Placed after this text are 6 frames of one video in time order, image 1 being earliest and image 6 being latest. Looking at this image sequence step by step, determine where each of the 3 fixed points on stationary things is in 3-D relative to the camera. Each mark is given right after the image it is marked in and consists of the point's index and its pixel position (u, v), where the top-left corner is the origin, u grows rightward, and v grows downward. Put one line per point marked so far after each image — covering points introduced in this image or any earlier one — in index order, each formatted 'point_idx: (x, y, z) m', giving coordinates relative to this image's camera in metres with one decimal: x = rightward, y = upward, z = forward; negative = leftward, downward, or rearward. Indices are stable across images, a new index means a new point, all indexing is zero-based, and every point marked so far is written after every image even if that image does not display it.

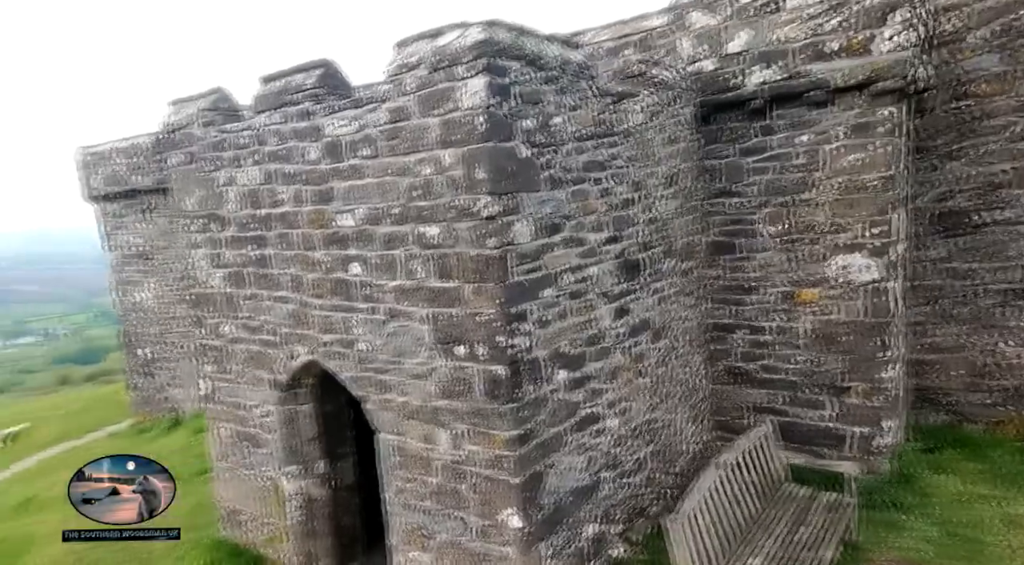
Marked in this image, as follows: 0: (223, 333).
0: (-2.3, -0.4, +5.4) m
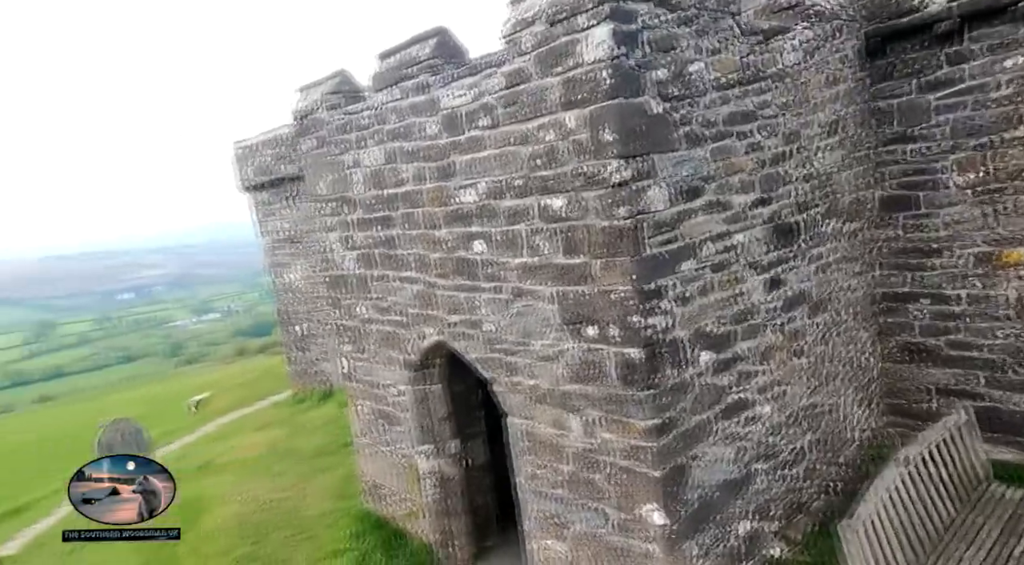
0: (-1.3, -0.3, +5.5) m
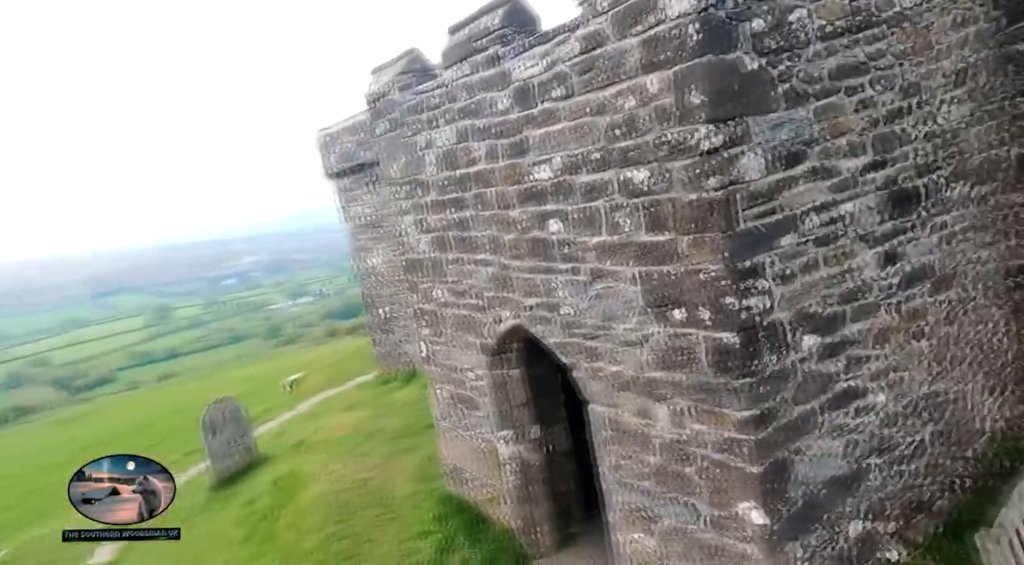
0: (-0.6, -0.1, +5.4) m
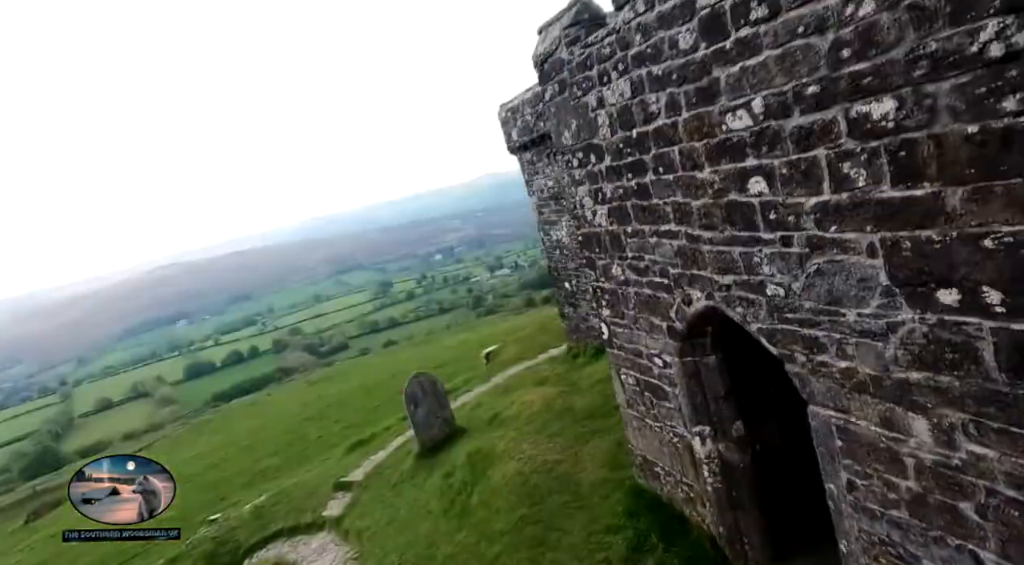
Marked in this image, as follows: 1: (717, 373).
0: (+0.7, +0.1, +4.8) m
1: (+1.3, -0.6, +4.2) m
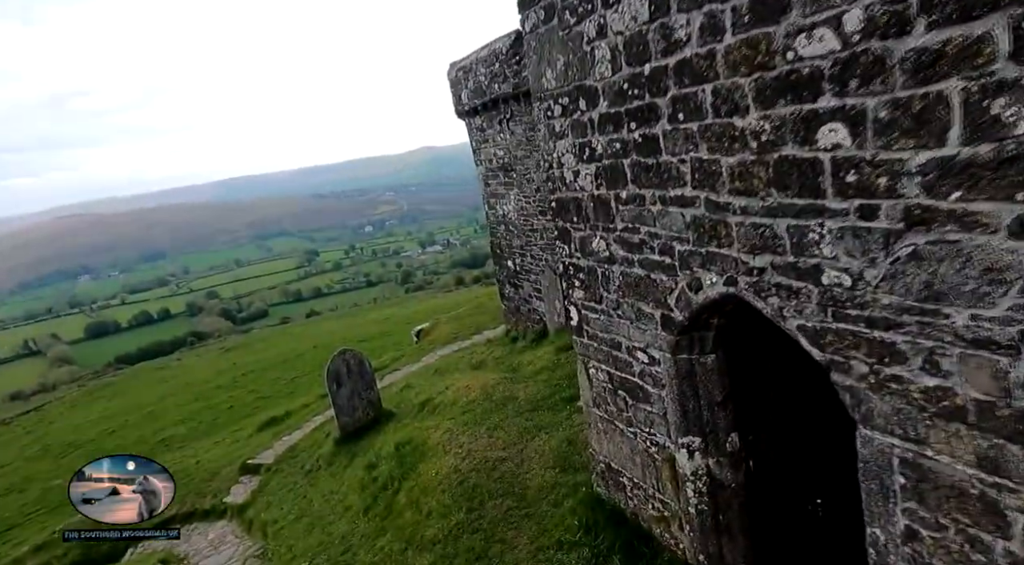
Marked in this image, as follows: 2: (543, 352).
0: (+0.5, +0.2, +4.0) m
1: (+1.1, -0.5, +3.5) m
2: (+0.4, -1.0, +9.8) m
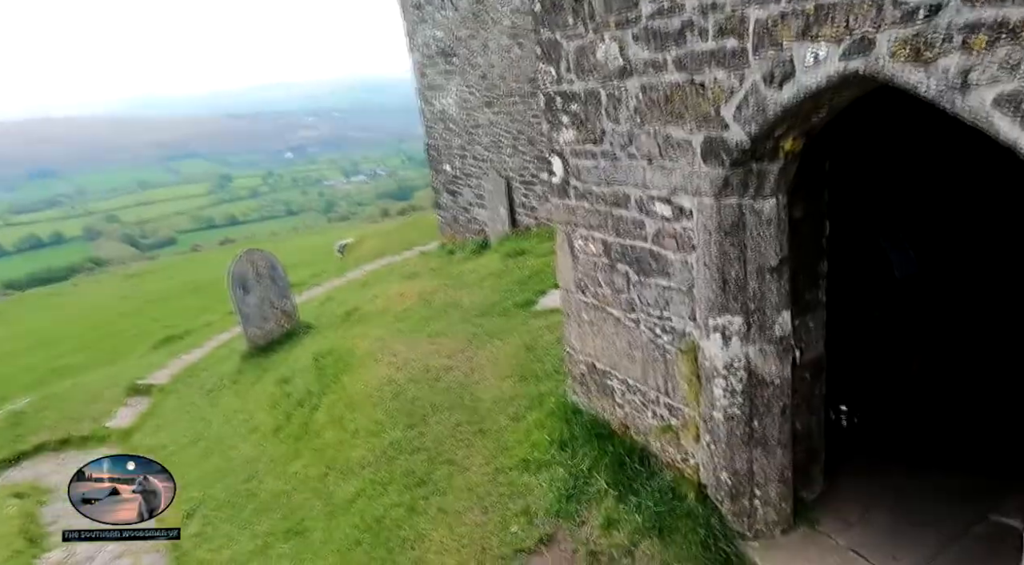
0: (+0.4, +0.9, +2.9) m
1: (+1.0, +0.2, +2.5) m
2: (-0.4, +0.3, +8.7) m
